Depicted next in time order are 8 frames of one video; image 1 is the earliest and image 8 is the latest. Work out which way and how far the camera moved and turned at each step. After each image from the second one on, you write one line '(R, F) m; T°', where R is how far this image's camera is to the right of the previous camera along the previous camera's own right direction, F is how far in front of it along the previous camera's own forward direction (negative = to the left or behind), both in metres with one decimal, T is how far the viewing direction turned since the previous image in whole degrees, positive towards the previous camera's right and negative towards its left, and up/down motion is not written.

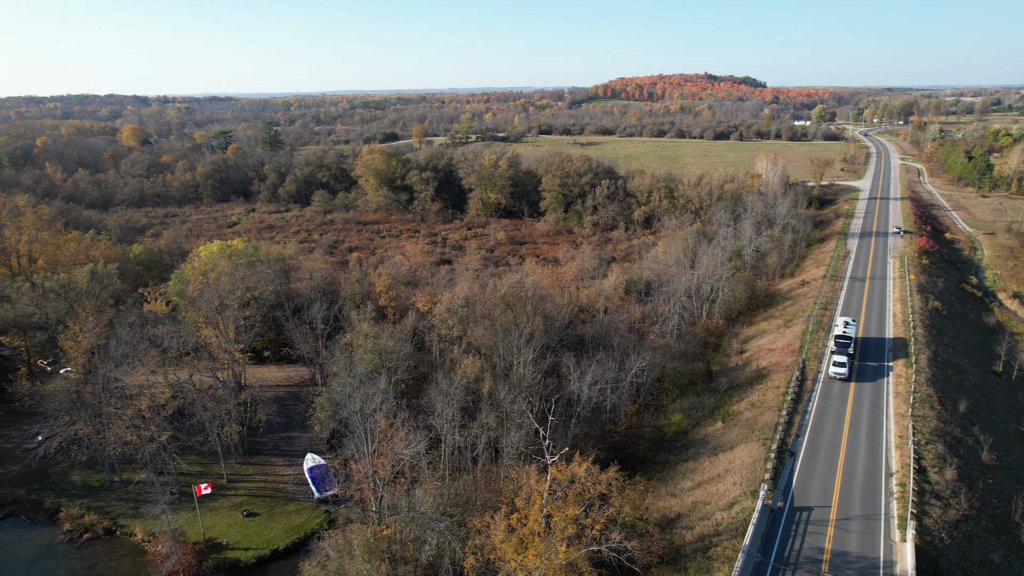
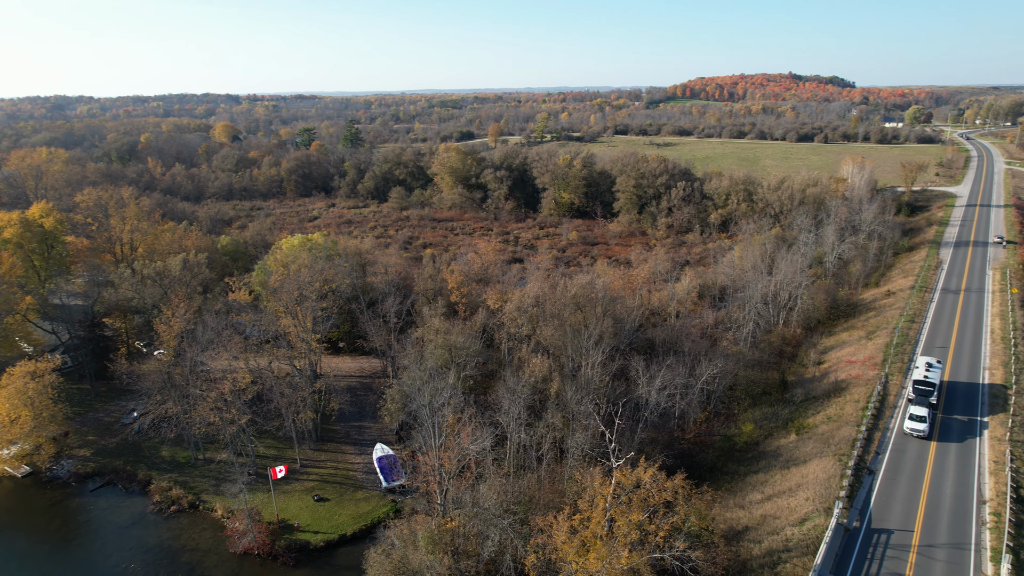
(-2.0, -0.1) m; -4°
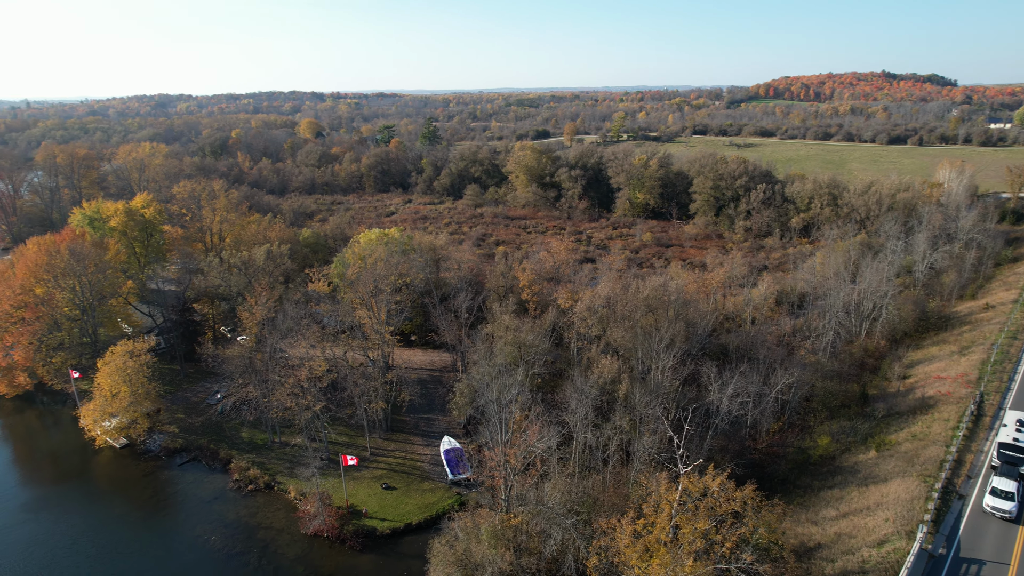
(-2.0, -0.1) m; -4°
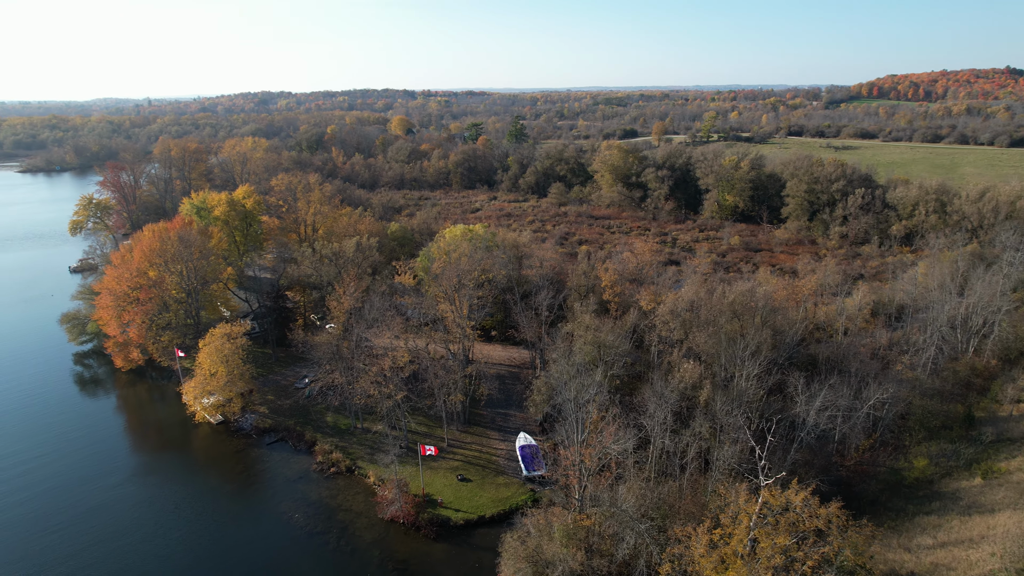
(-2.3, -0.1) m; -5°
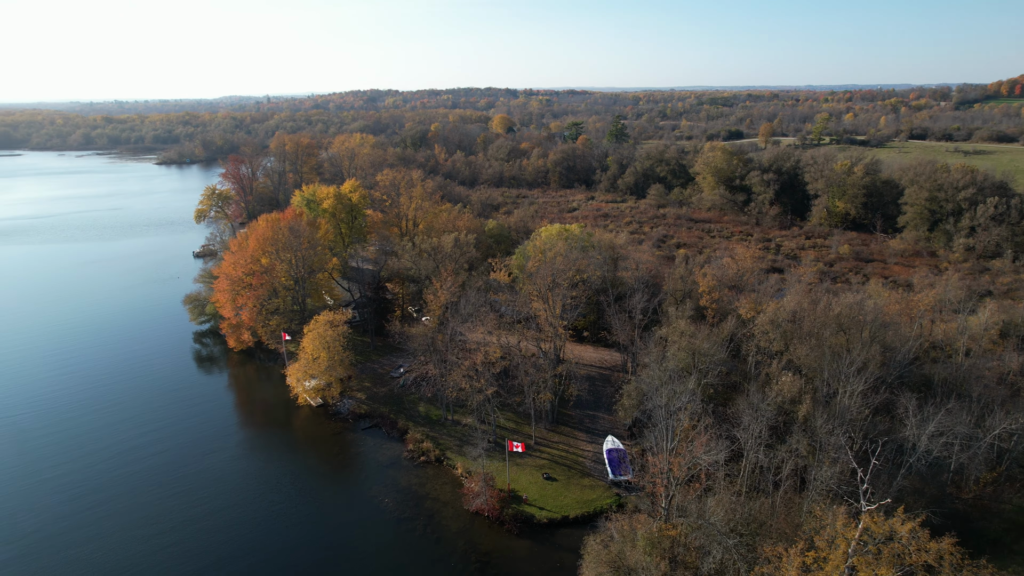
(-2.7, -0.1) m; -6°
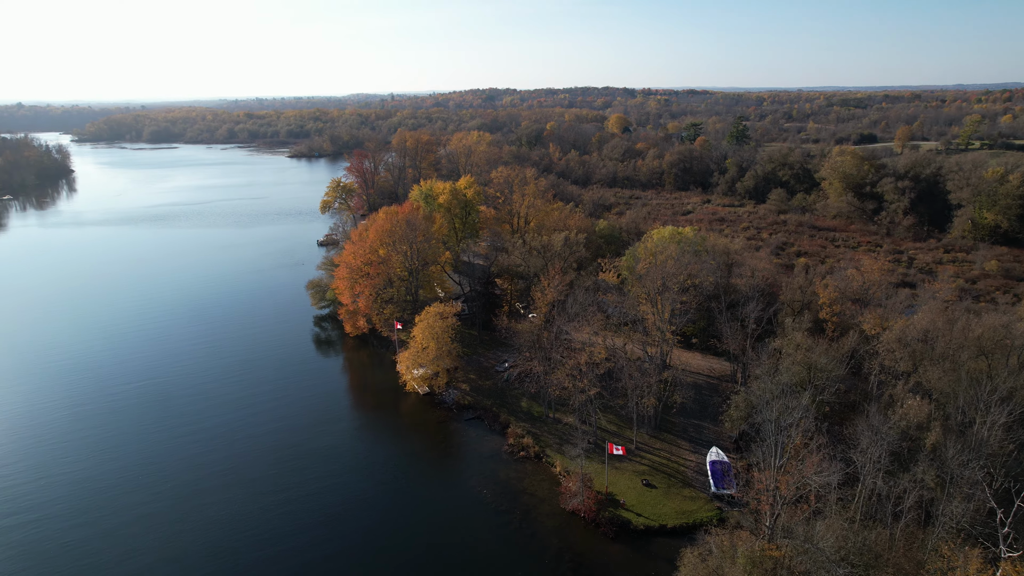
(-2.9, -0.2) m; -7°
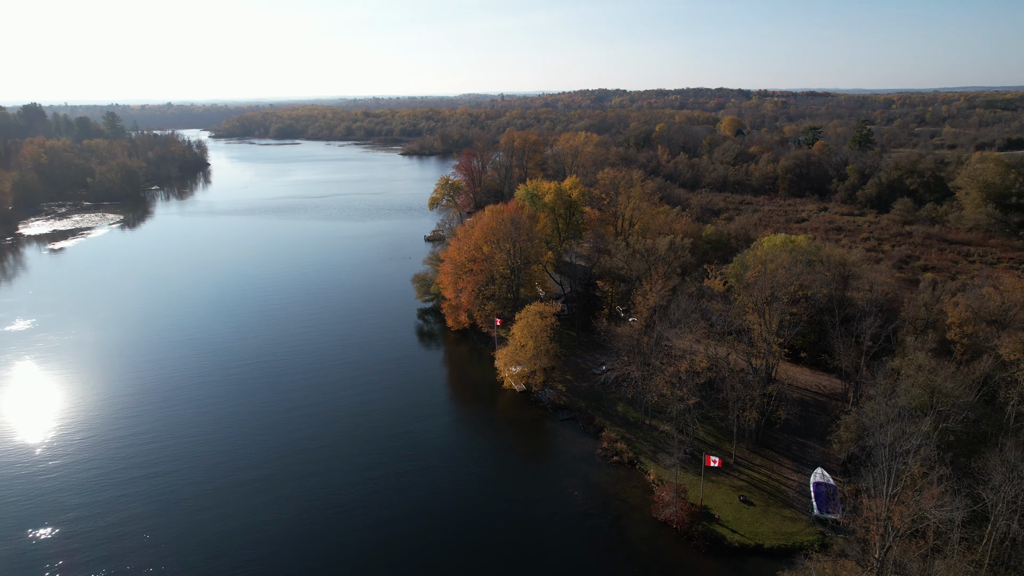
(-1.6, -0.8) m; -8°
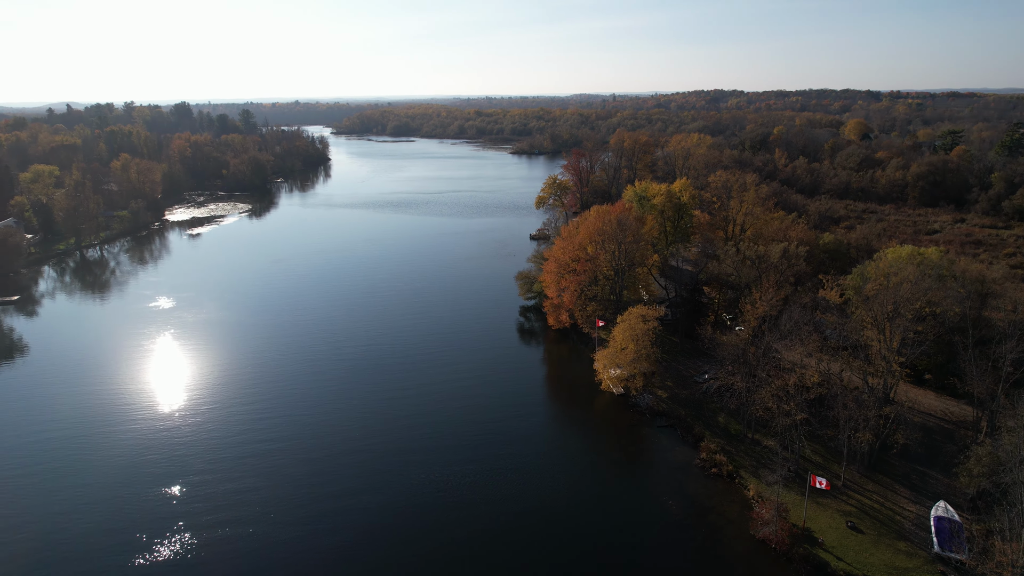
(+0.3, -2.4) m; -12°
